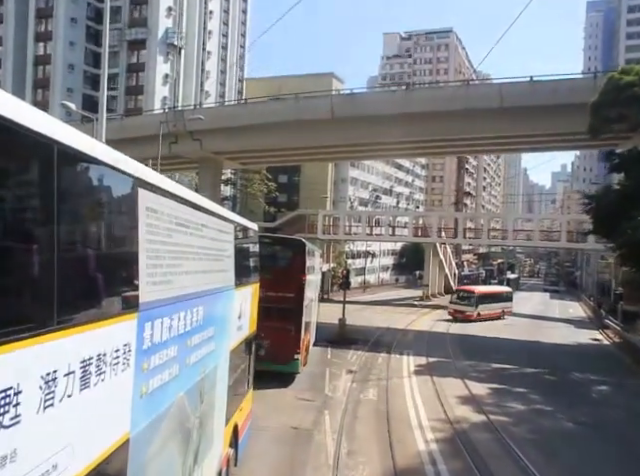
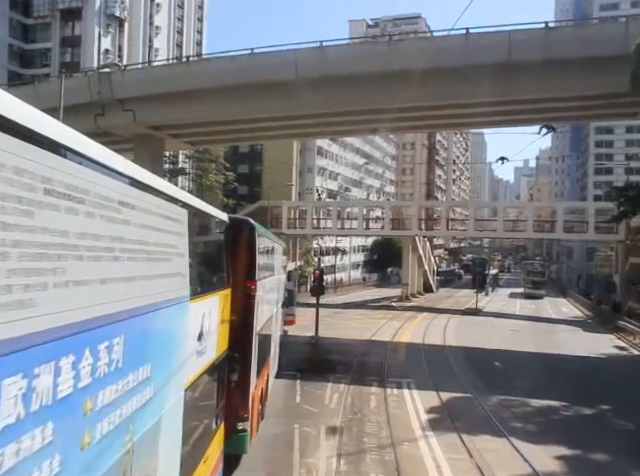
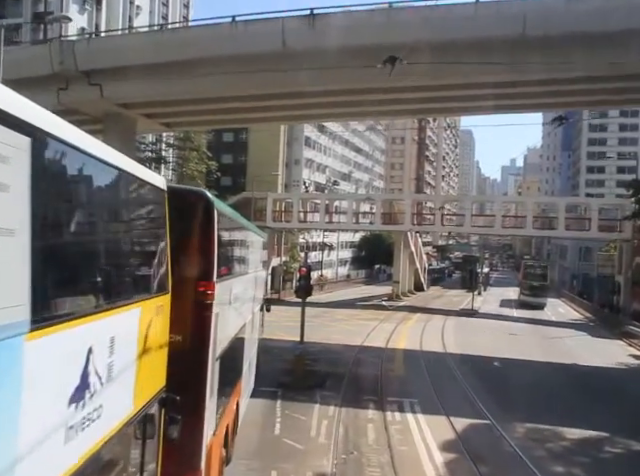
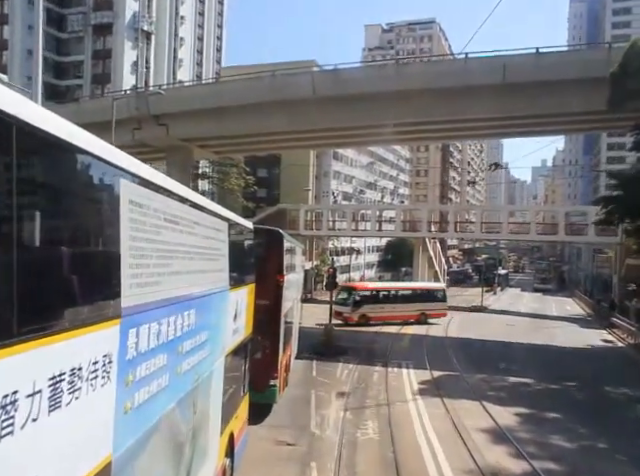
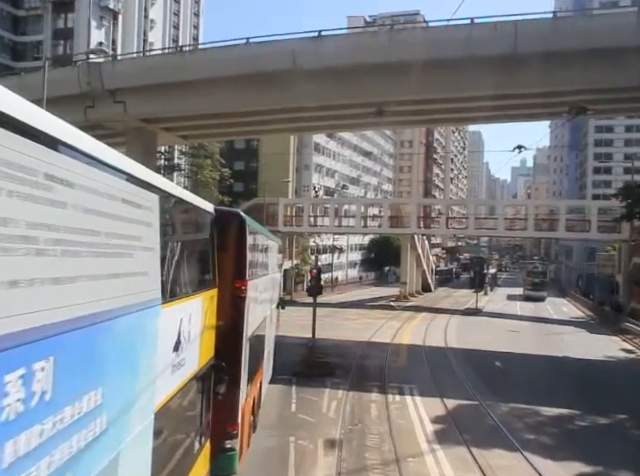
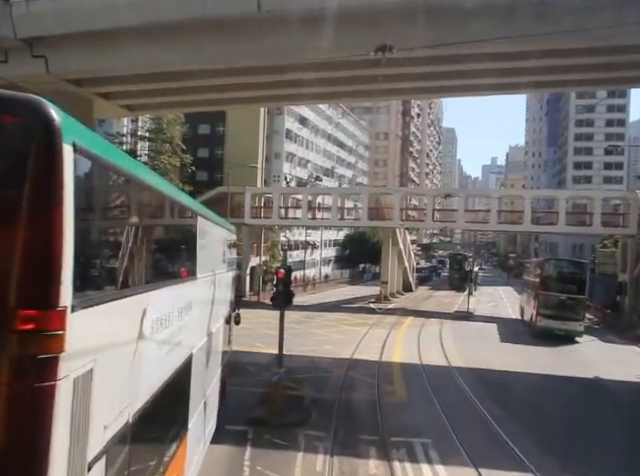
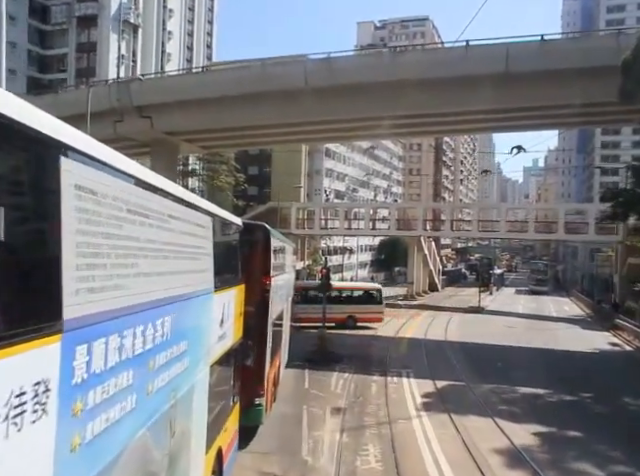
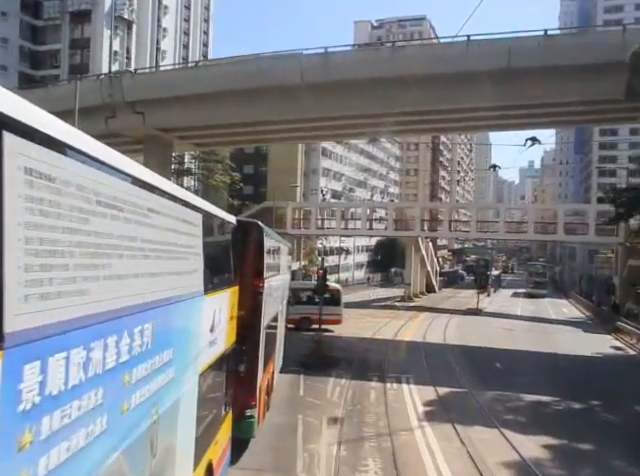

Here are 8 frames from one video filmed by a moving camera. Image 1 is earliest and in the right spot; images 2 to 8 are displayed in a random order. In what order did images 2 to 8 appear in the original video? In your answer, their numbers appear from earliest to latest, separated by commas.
4, 7, 8, 2, 5, 3, 6
